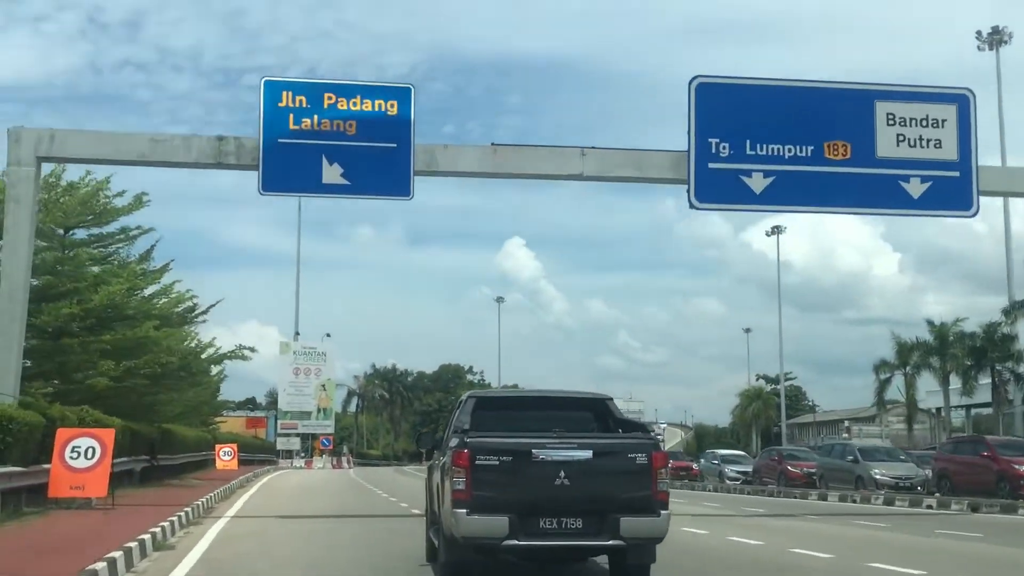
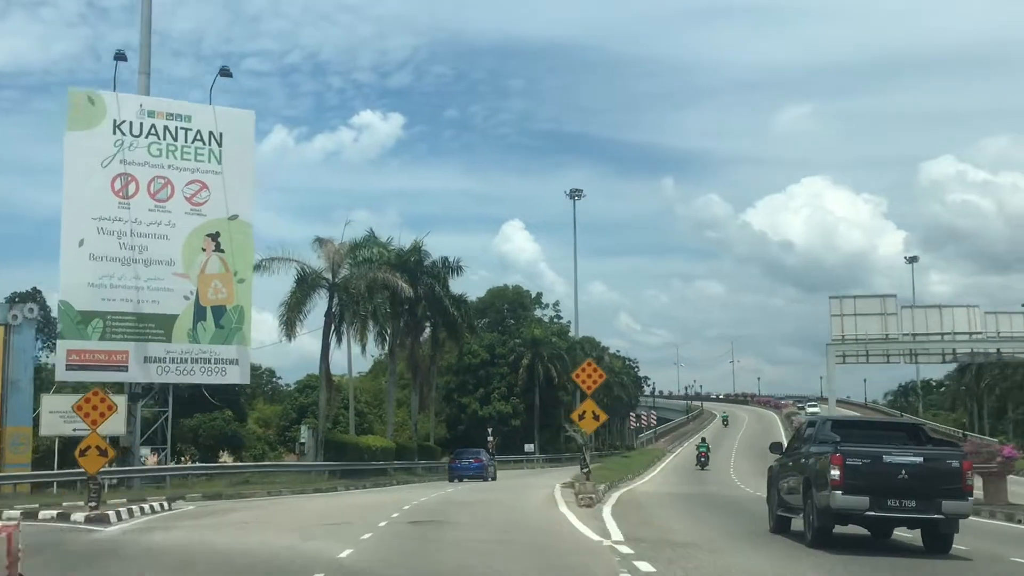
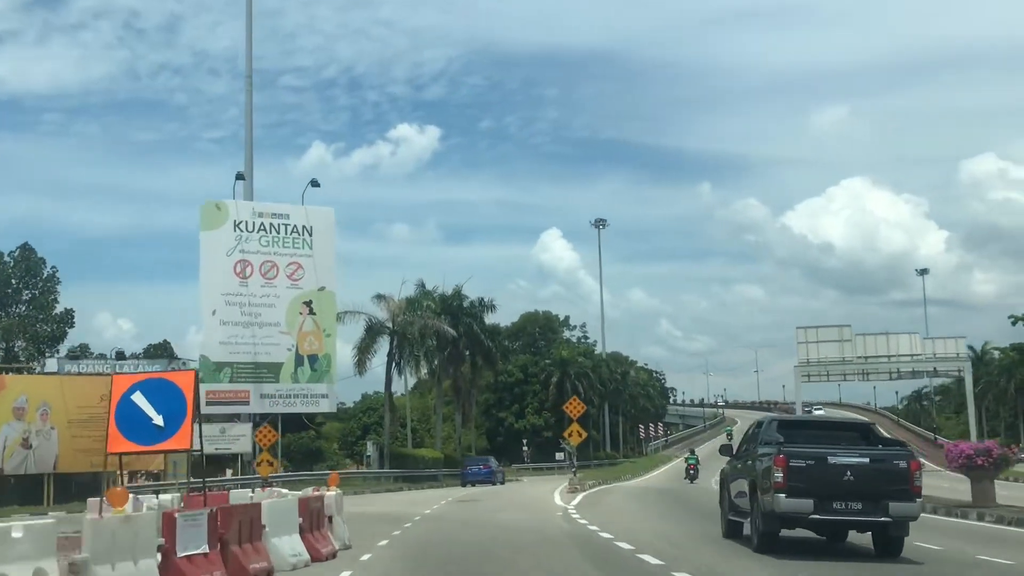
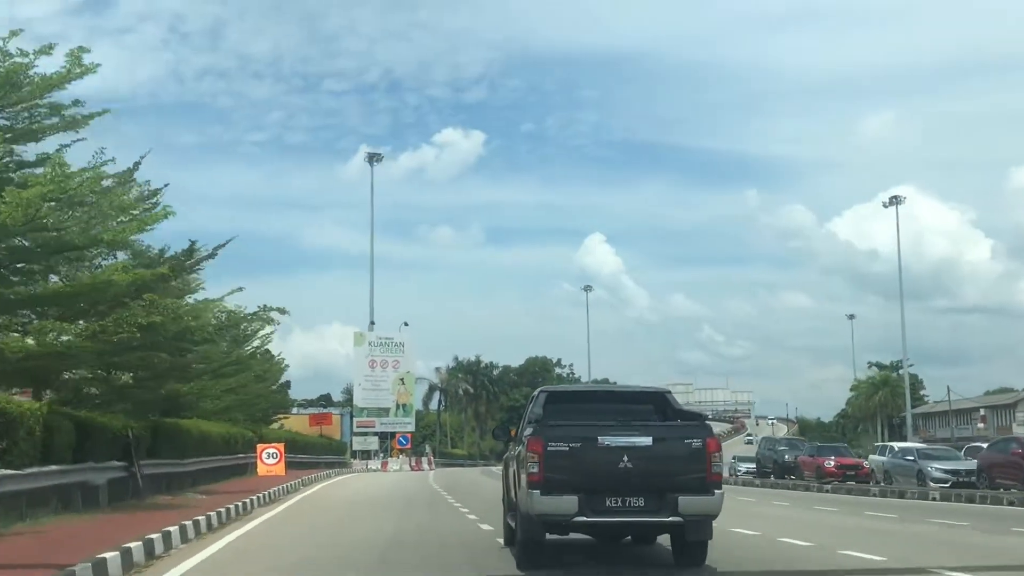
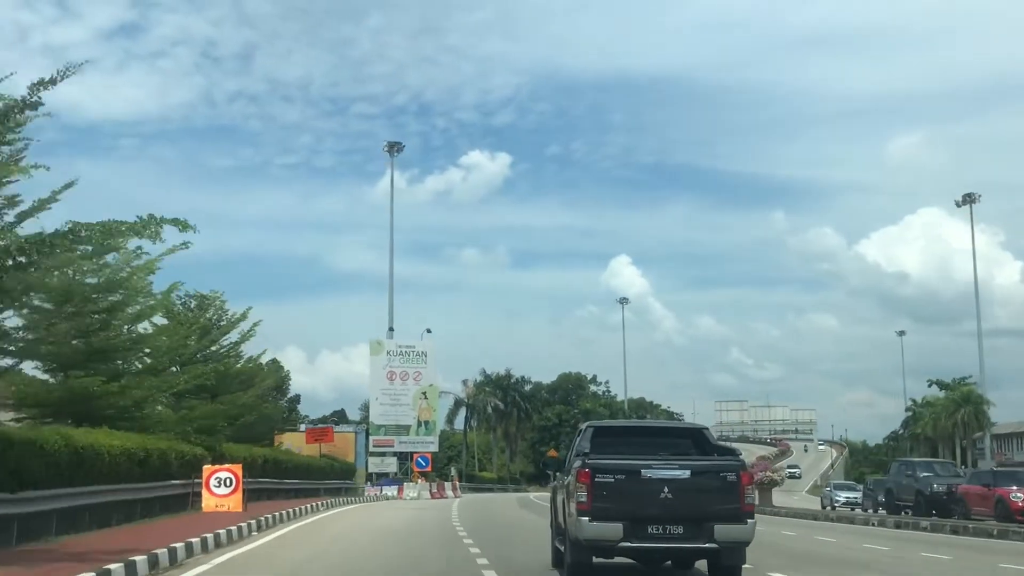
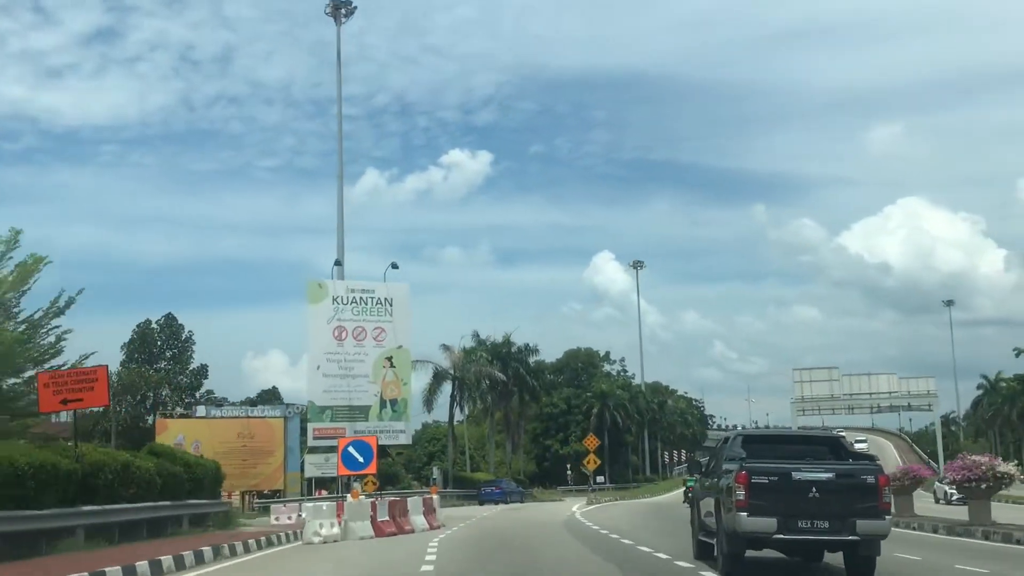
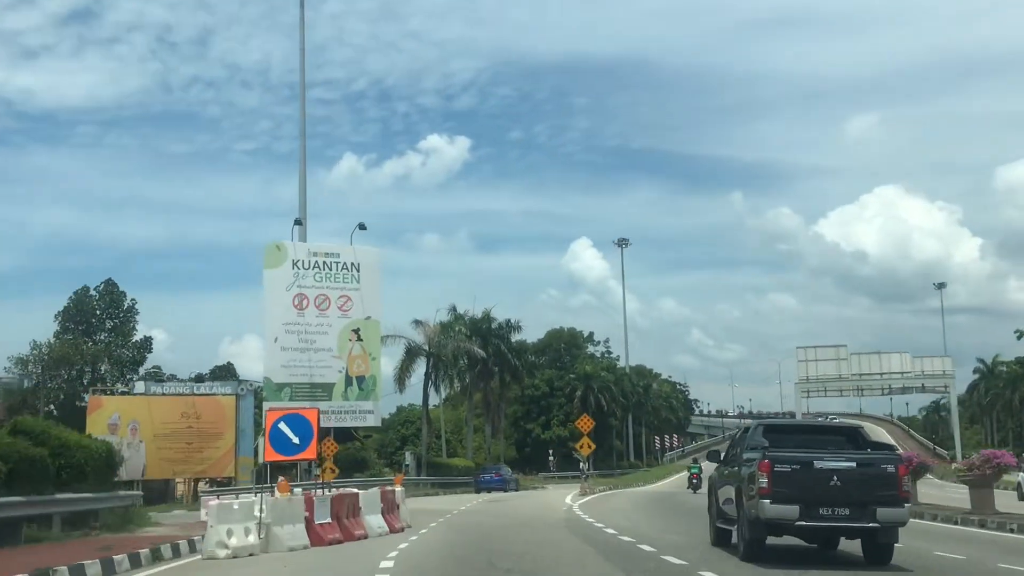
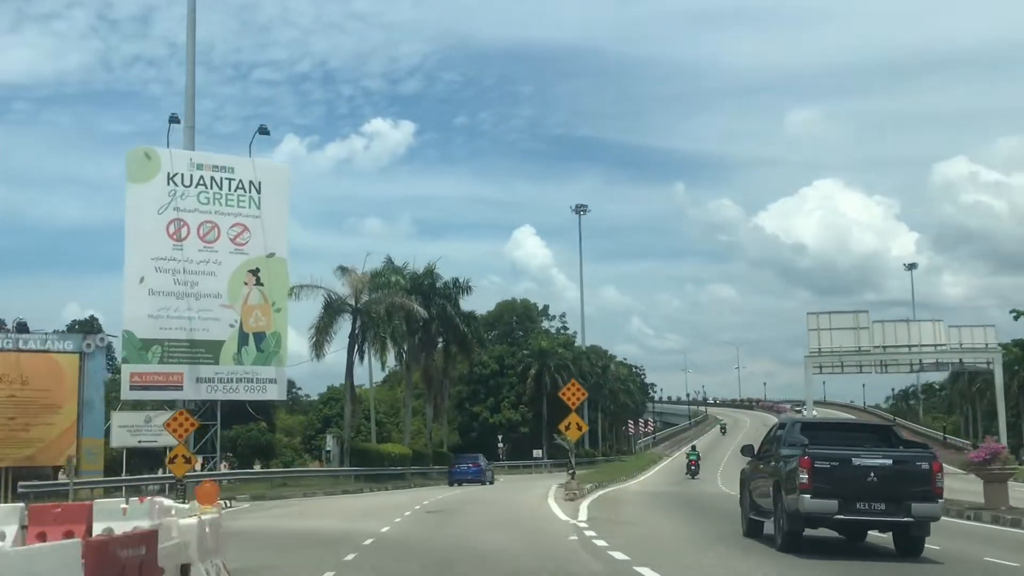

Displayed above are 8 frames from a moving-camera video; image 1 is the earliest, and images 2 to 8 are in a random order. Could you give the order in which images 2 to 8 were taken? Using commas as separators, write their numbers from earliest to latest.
4, 5, 6, 7, 3, 8, 2
